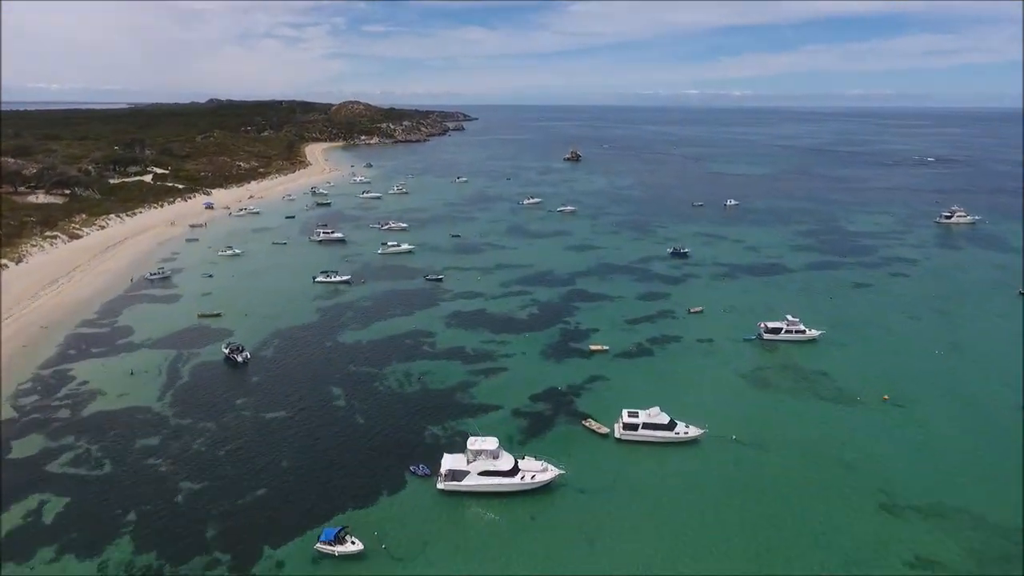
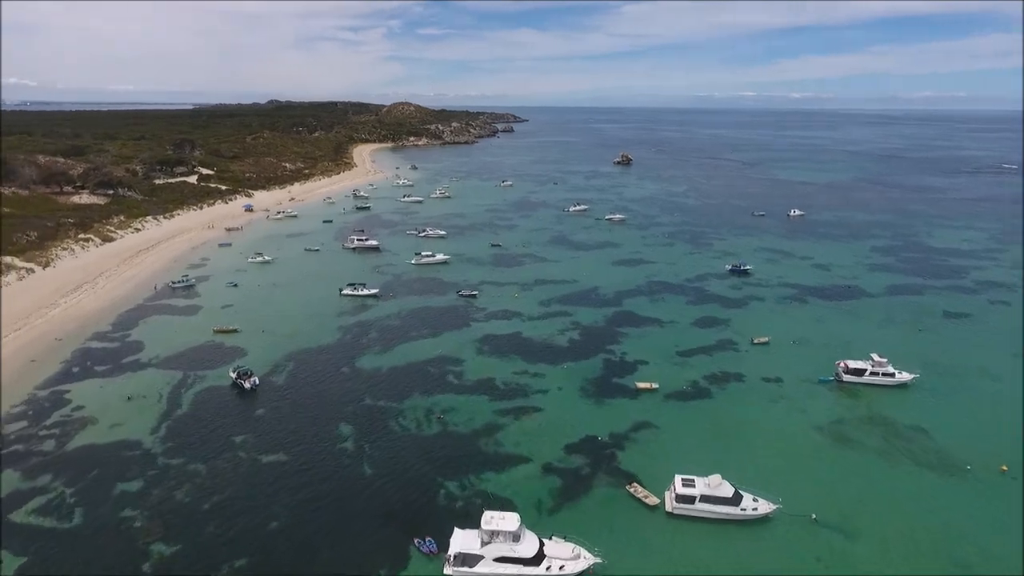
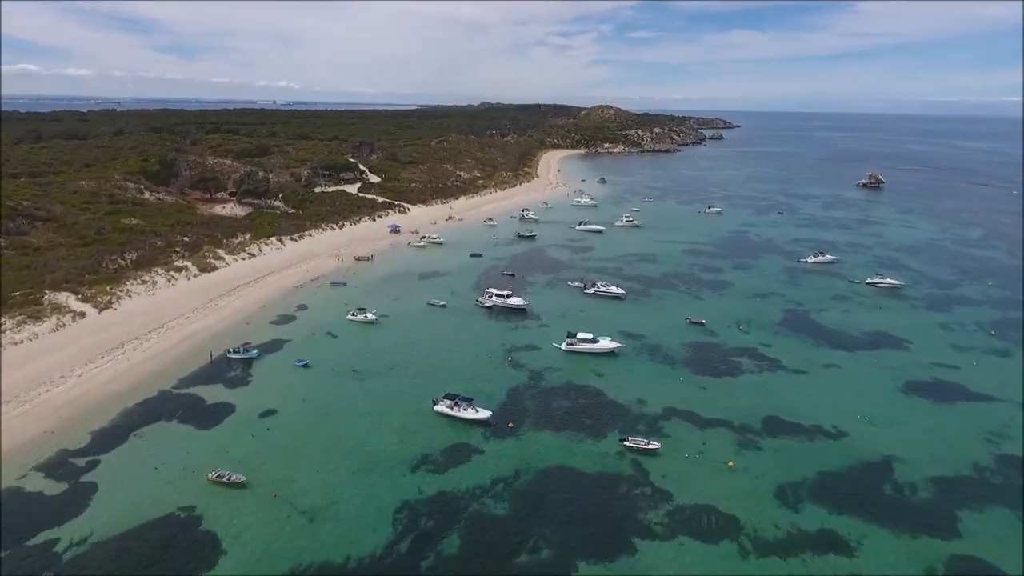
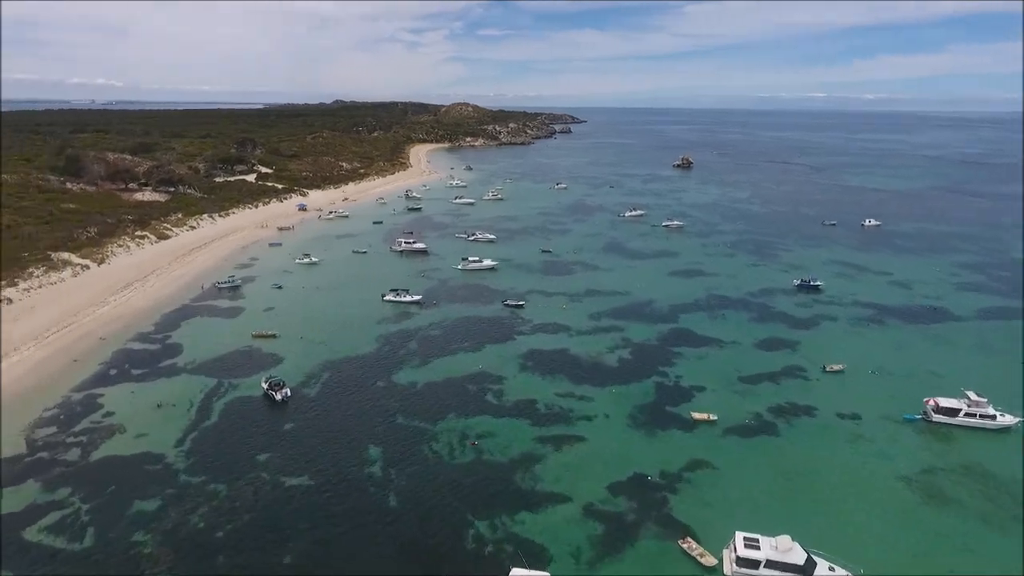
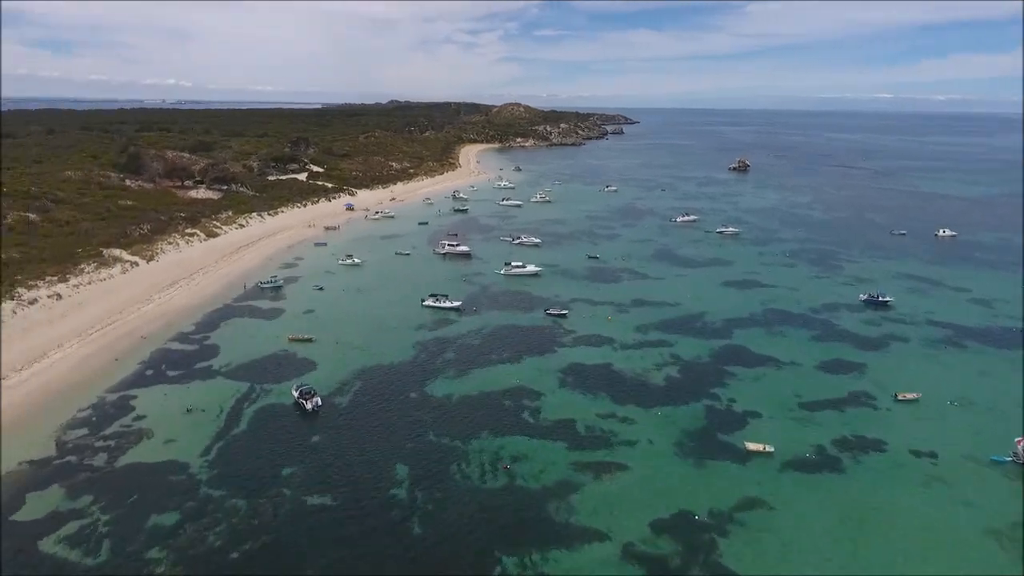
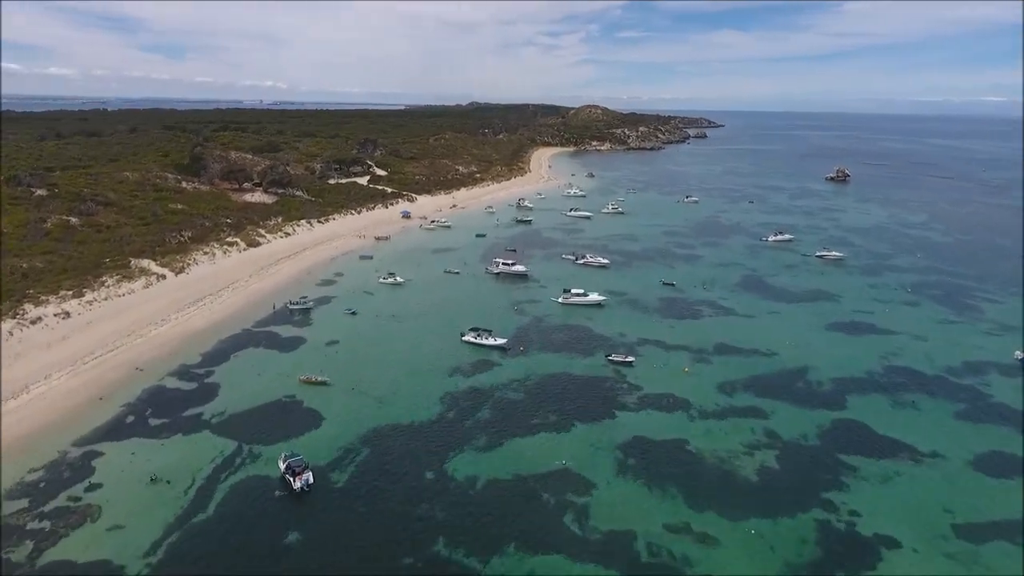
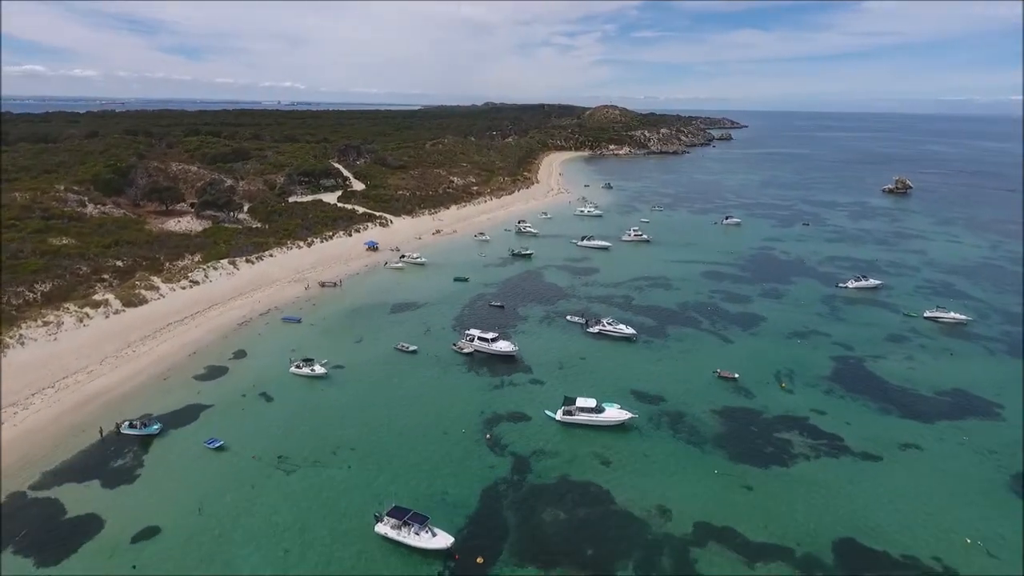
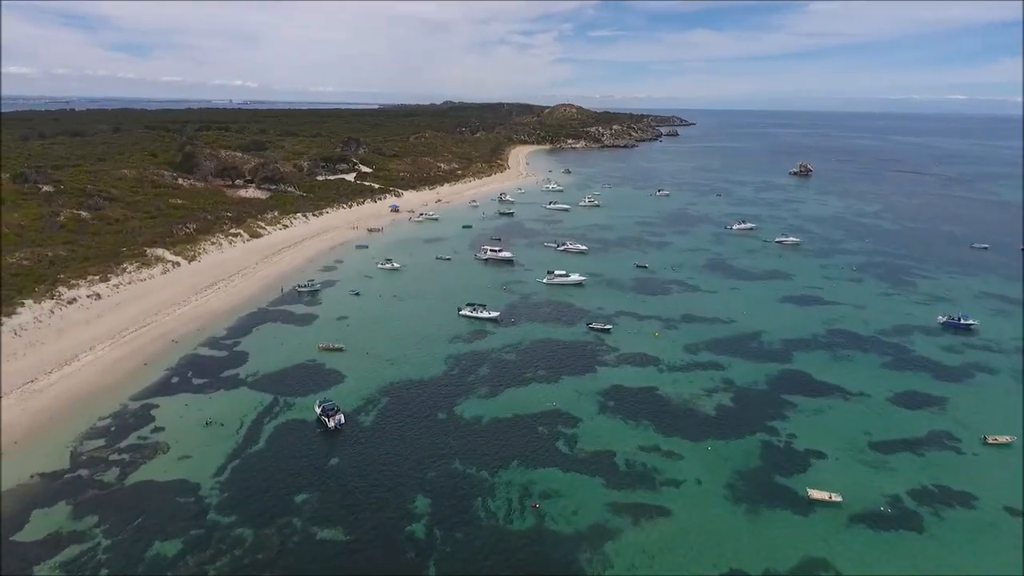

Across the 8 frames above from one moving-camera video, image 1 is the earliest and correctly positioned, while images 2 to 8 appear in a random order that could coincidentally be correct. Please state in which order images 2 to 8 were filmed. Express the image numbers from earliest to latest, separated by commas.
2, 4, 5, 8, 6, 3, 7
